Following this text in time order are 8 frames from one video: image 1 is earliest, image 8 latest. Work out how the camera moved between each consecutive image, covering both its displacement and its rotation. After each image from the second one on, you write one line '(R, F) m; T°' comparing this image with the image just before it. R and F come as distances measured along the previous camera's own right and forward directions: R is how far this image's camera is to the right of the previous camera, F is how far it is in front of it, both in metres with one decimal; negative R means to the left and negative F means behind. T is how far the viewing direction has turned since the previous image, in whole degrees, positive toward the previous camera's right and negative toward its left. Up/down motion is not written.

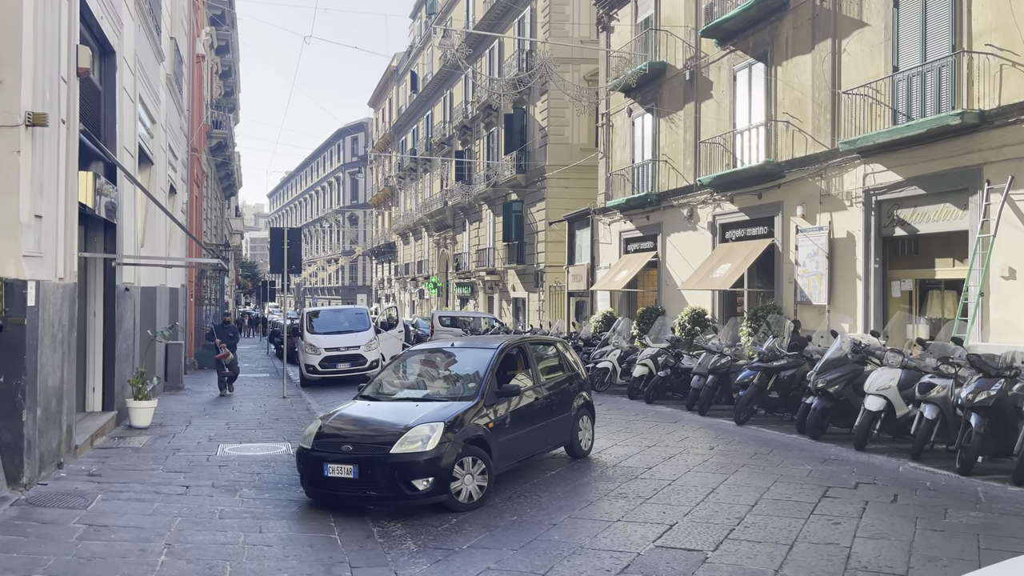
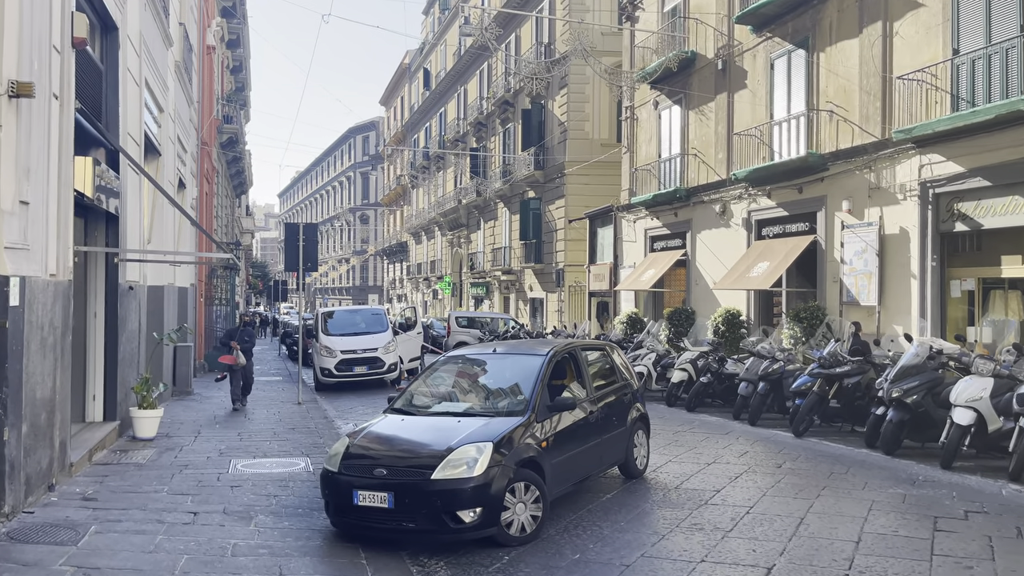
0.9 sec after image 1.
(-0.4, +1.0) m; -1°
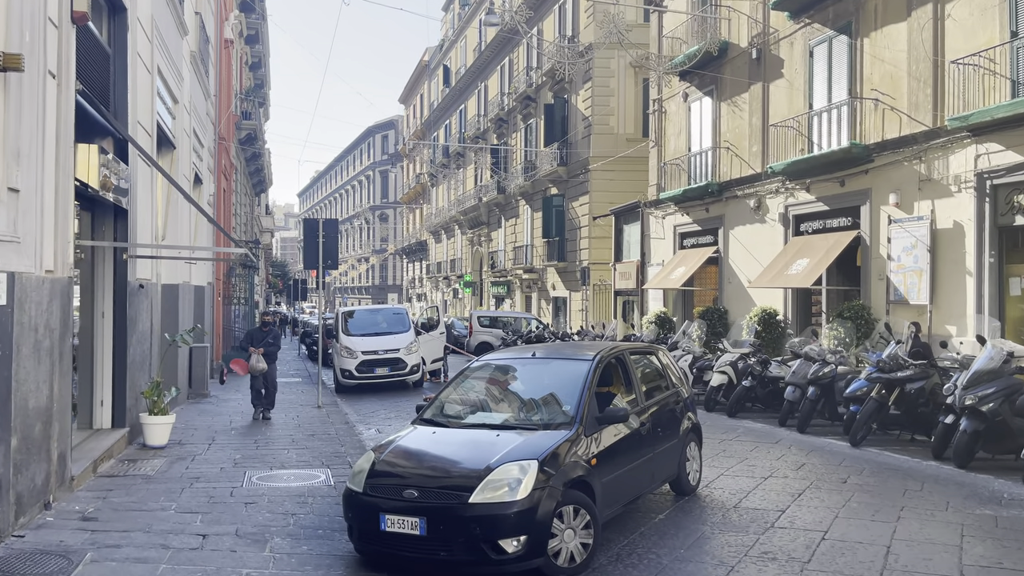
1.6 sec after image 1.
(-0.2, +0.7) m; -1°
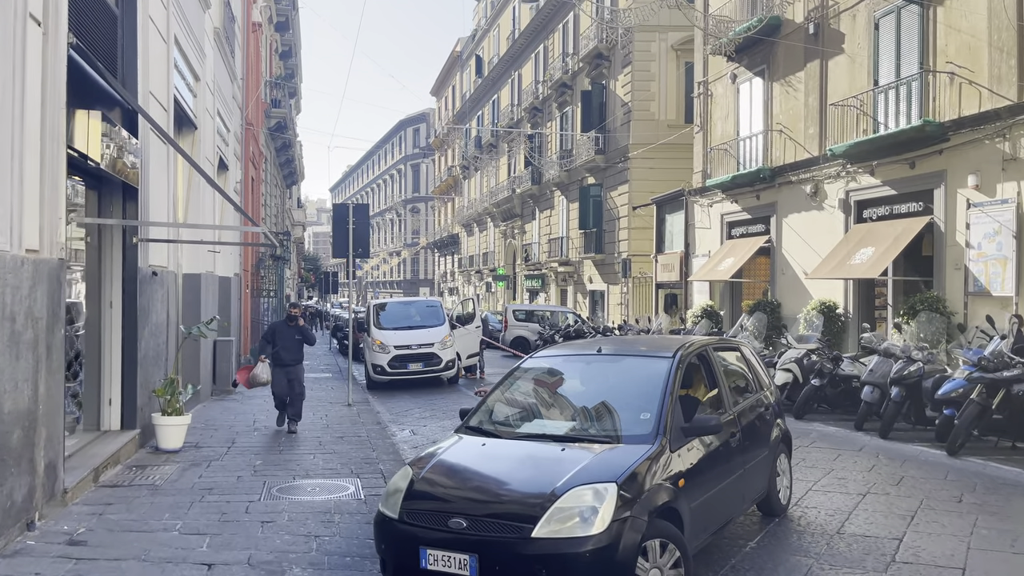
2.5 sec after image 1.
(-0.2, +1.0) m; -2°
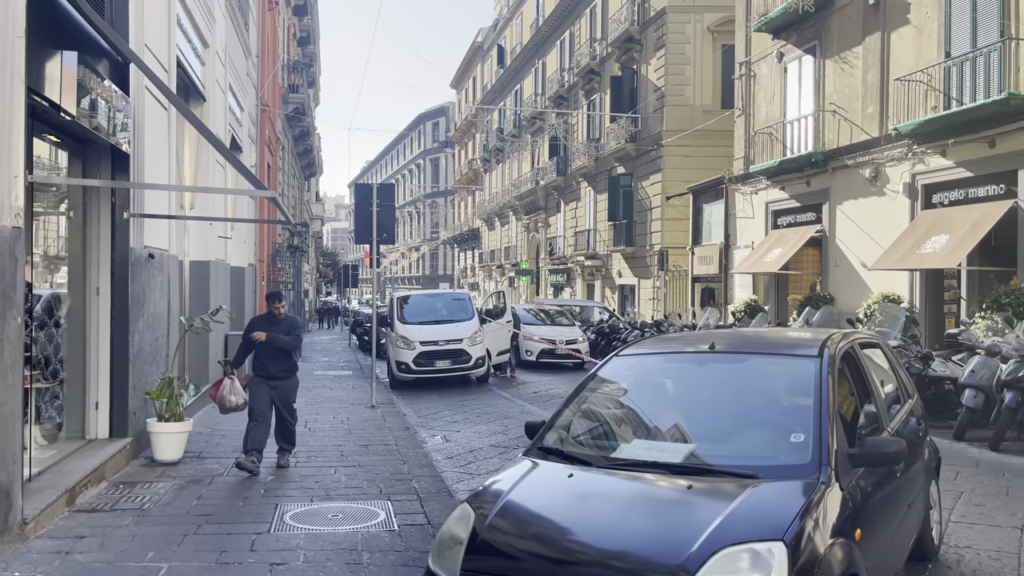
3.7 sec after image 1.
(-0.3, +1.3) m; -1°
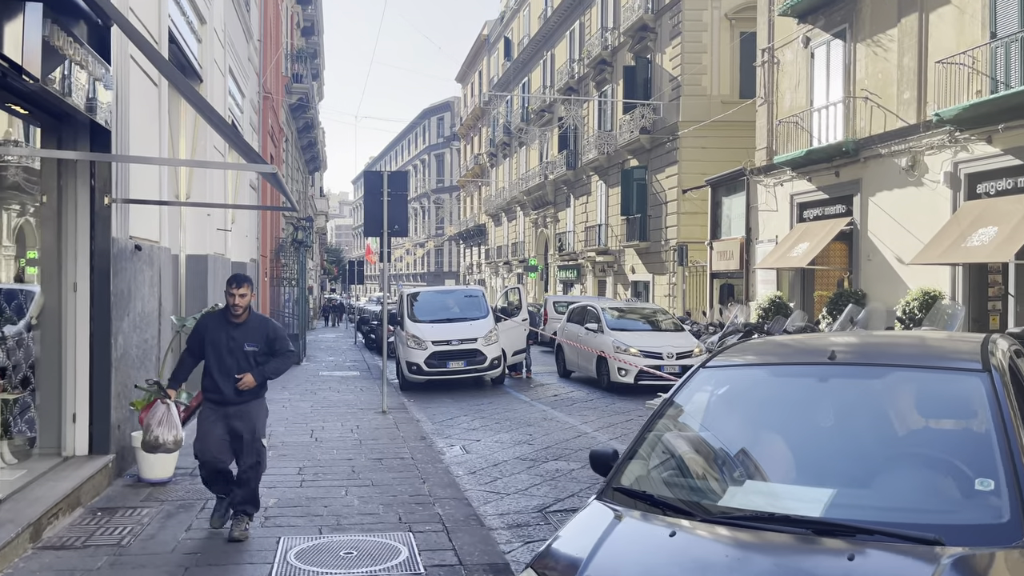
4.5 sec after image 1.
(-0.2, +0.9) m; 0°
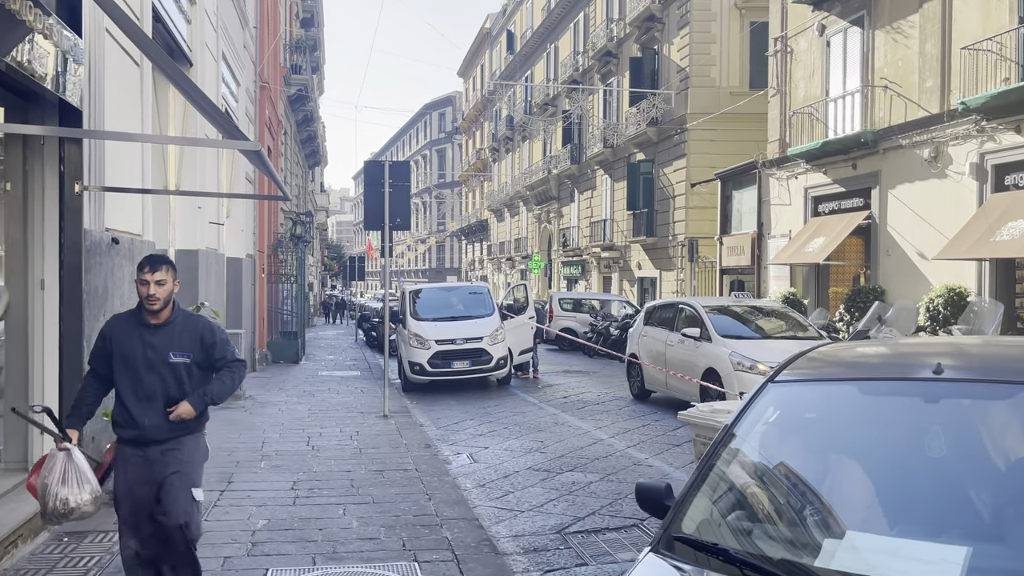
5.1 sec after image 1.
(-0.1, +0.6) m; 0°
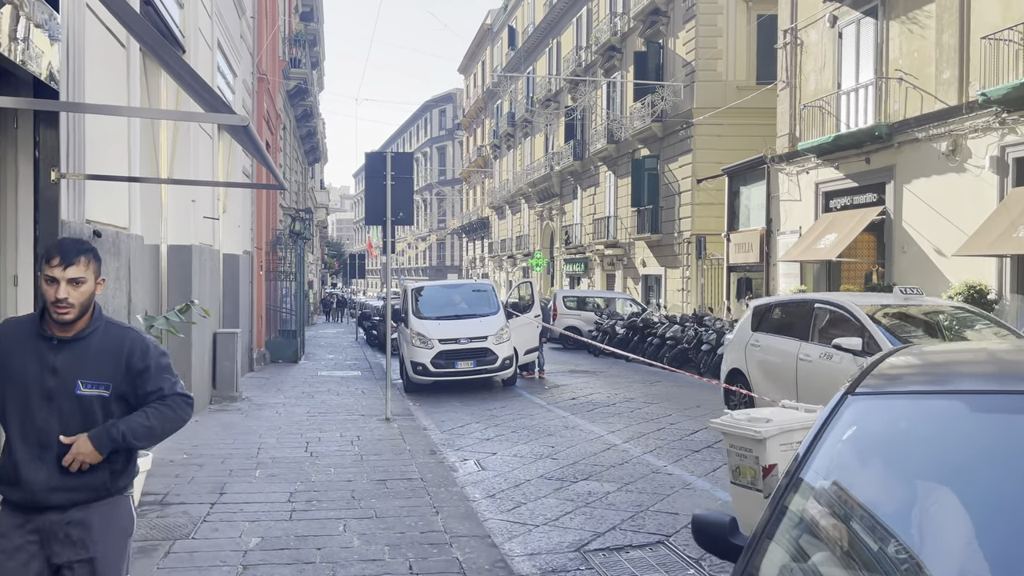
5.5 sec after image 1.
(-0.1, +0.4) m; 0°
